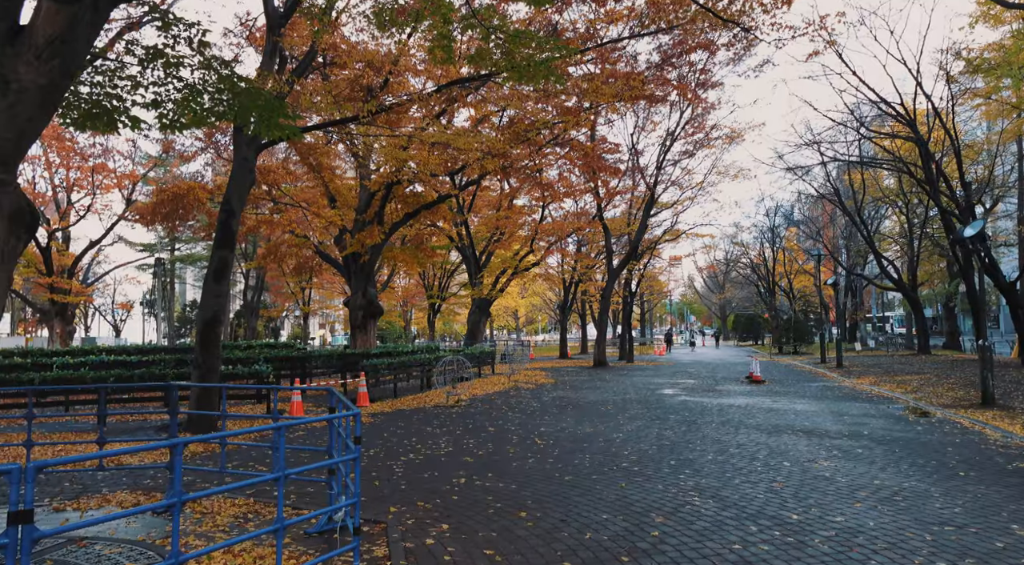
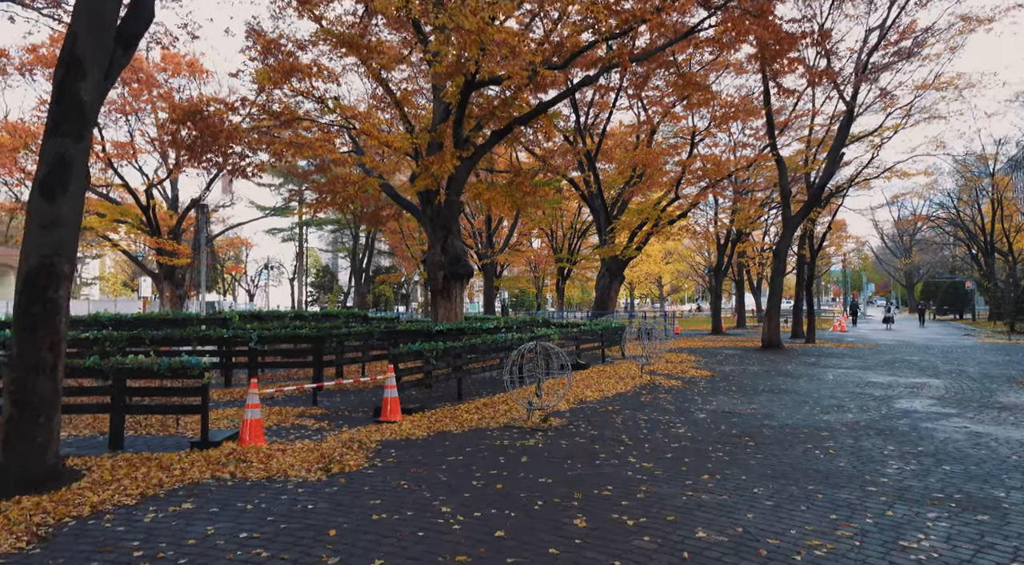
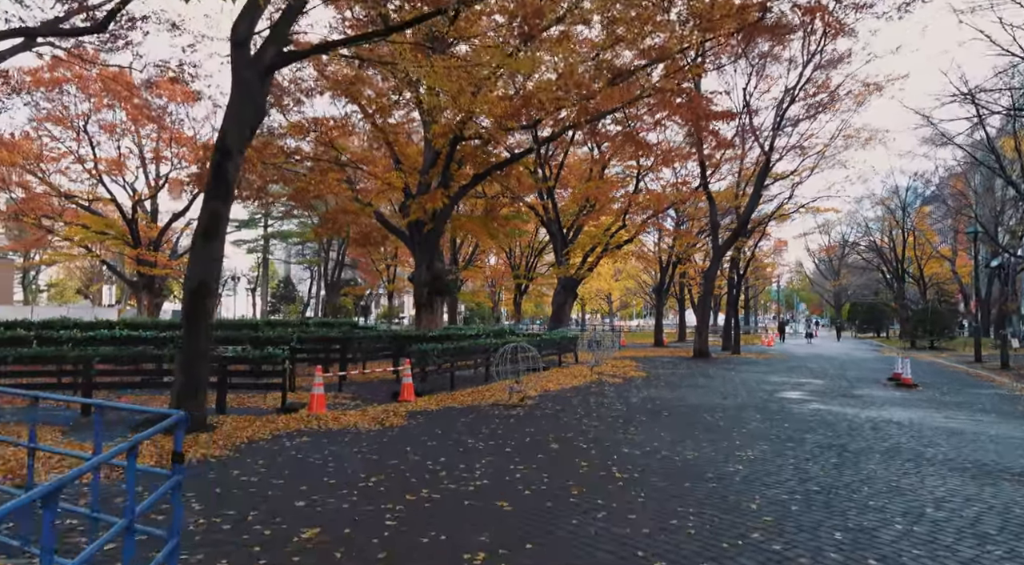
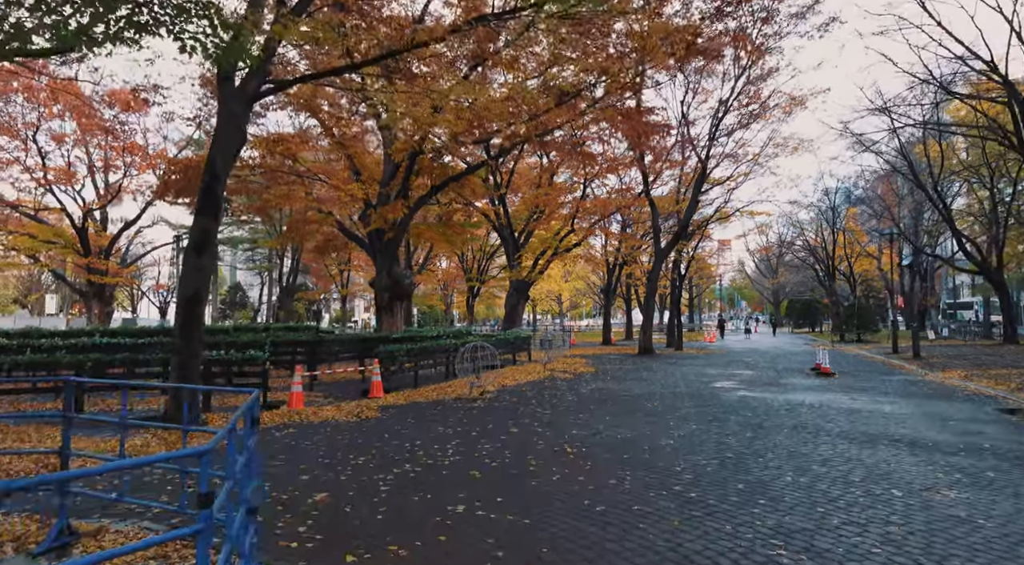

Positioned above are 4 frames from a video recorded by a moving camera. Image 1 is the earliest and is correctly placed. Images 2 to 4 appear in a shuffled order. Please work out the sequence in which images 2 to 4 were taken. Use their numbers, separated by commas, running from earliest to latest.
4, 3, 2
